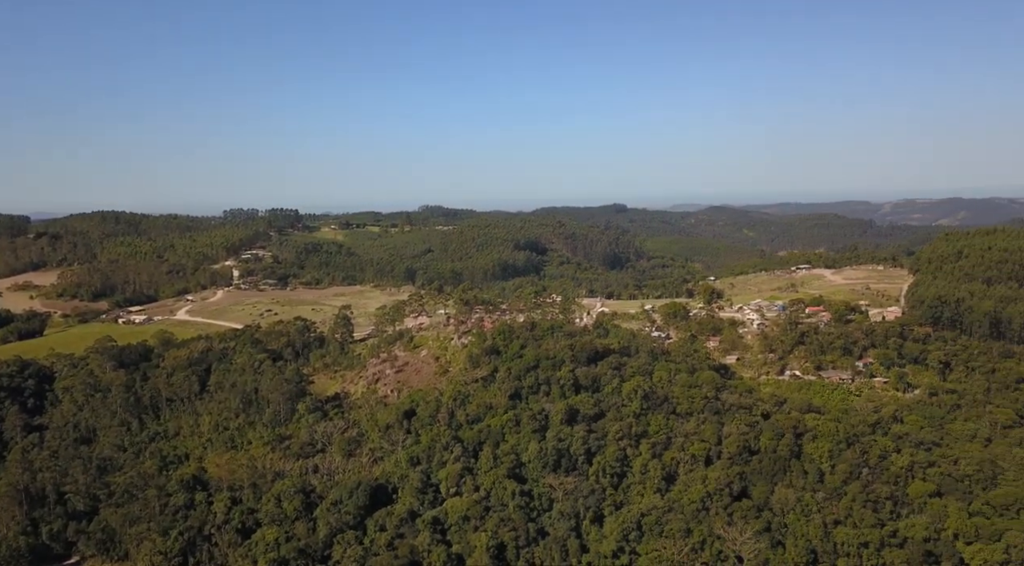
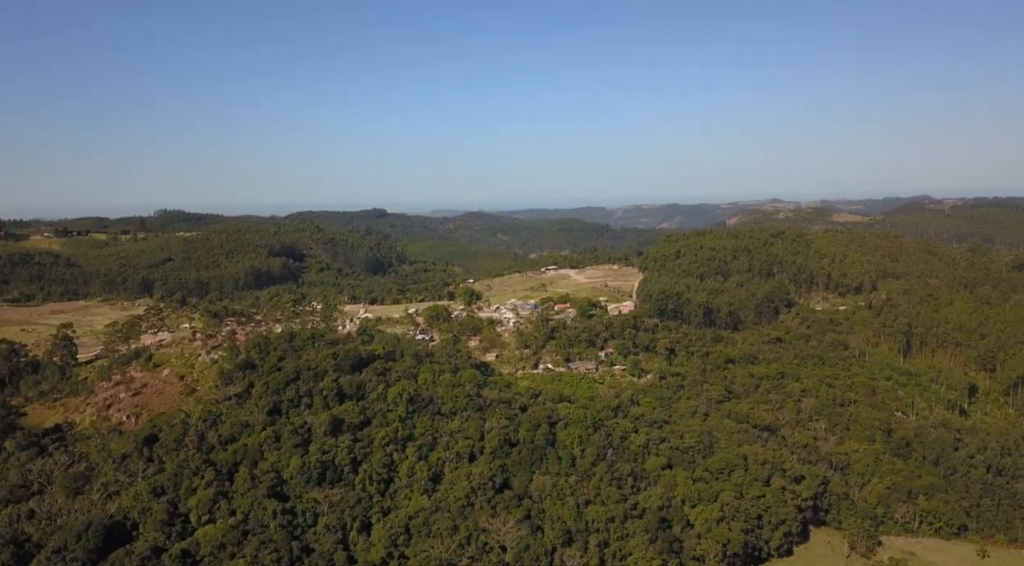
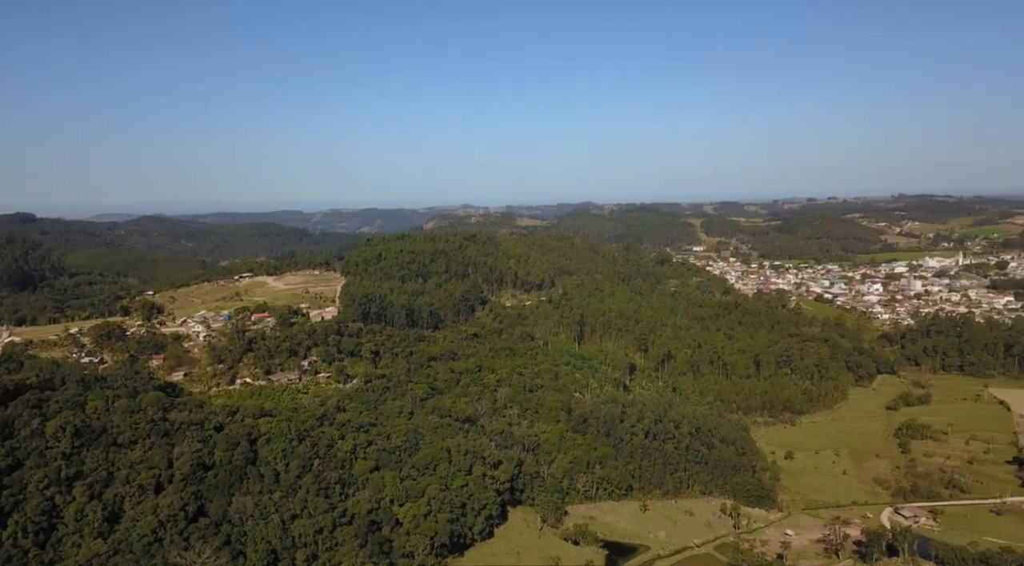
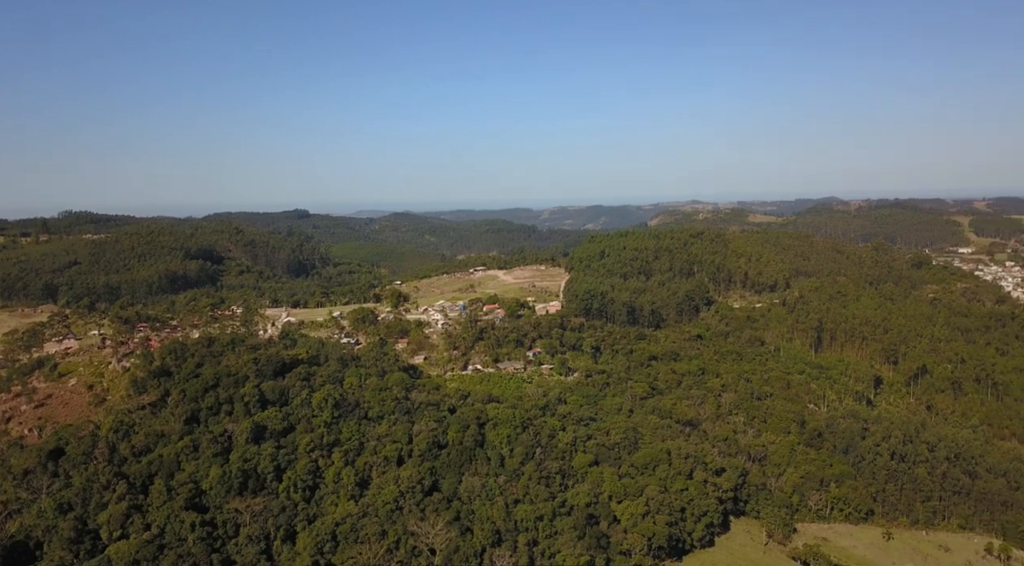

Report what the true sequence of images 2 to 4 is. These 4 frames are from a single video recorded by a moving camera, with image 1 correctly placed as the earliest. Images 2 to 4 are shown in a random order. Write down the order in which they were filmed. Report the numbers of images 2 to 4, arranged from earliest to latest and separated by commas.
2, 4, 3
